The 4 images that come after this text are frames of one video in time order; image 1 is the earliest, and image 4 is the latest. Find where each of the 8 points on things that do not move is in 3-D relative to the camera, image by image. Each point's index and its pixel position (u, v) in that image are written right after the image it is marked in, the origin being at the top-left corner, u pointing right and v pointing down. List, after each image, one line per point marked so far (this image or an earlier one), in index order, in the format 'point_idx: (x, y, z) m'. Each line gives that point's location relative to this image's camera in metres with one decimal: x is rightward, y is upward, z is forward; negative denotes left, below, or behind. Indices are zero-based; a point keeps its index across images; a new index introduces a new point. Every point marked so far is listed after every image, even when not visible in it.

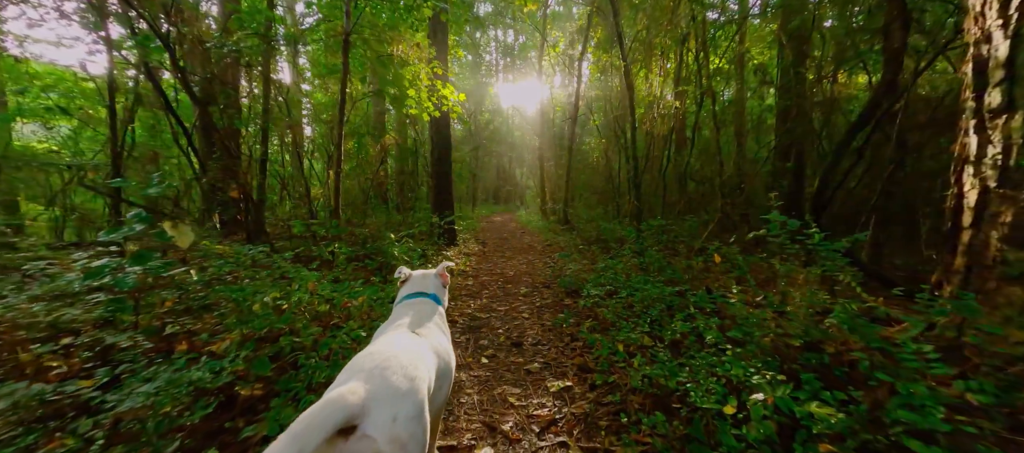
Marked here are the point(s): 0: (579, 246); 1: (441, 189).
0: (+1.5, -0.5, +8.2) m
1: (-1.8, +1.0, +9.4) m
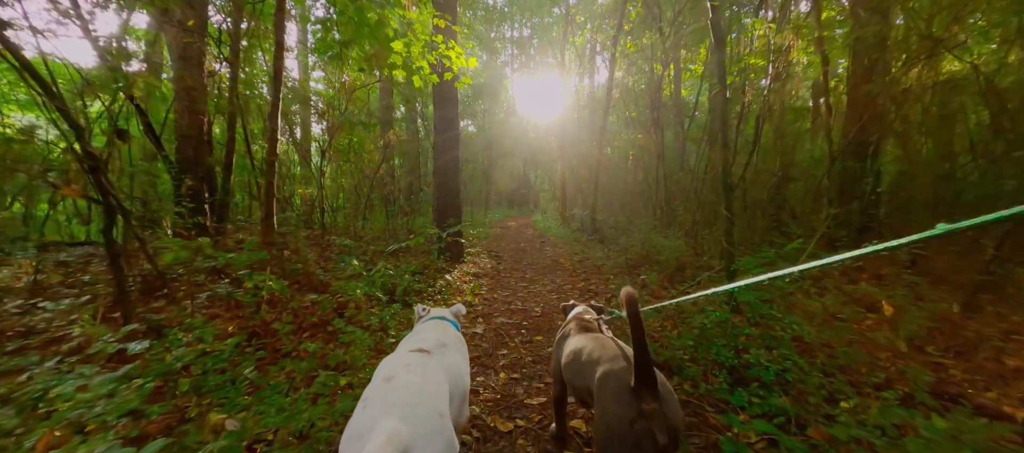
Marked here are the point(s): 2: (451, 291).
0: (+1.9, -0.7, +6.4) m
1: (-1.3, +0.8, +7.7) m
2: (-0.8, -0.9, +5.0) m
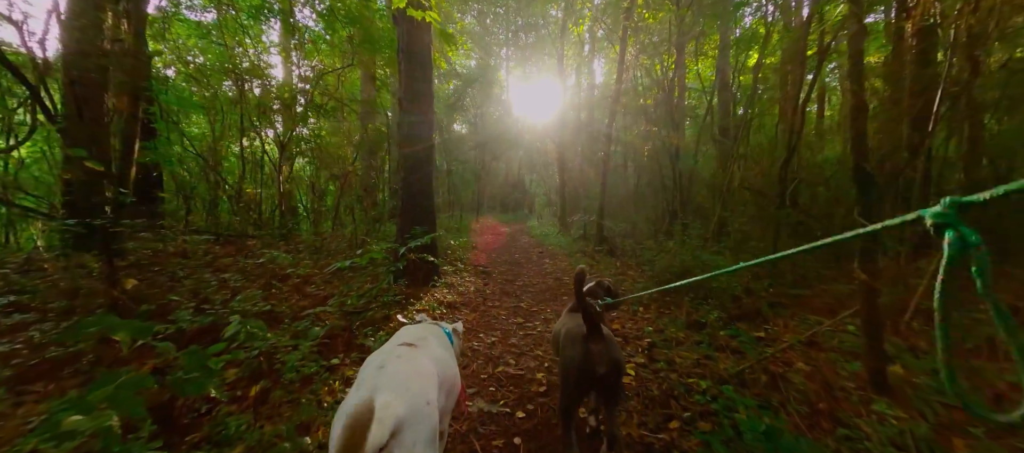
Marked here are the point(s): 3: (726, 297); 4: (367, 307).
0: (+1.8, -0.9, +4.8) m
1: (-1.5, +0.6, +6.1) m
2: (-0.9, -1.0, +3.4) m
3: (+2.4, -0.7, +4.3) m
4: (-1.4, -0.7, +3.7) m
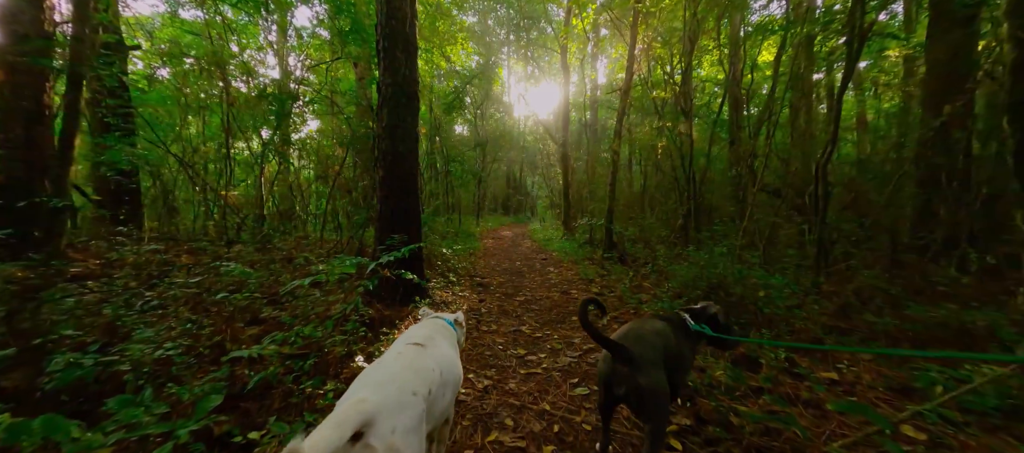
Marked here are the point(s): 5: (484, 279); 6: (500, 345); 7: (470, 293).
0: (+1.8, -1.0, +4.0) m
1: (-1.5, +0.5, +5.3) m
2: (-0.9, -1.1, +2.6) m
3: (+2.4, -0.8, +3.6) m
4: (-1.4, -0.8, +2.9) m
5: (-0.5, -0.9, +6.4) m
6: (-0.1, -1.1, +3.8) m
7: (-0.6, -0.9, +5.3) m
